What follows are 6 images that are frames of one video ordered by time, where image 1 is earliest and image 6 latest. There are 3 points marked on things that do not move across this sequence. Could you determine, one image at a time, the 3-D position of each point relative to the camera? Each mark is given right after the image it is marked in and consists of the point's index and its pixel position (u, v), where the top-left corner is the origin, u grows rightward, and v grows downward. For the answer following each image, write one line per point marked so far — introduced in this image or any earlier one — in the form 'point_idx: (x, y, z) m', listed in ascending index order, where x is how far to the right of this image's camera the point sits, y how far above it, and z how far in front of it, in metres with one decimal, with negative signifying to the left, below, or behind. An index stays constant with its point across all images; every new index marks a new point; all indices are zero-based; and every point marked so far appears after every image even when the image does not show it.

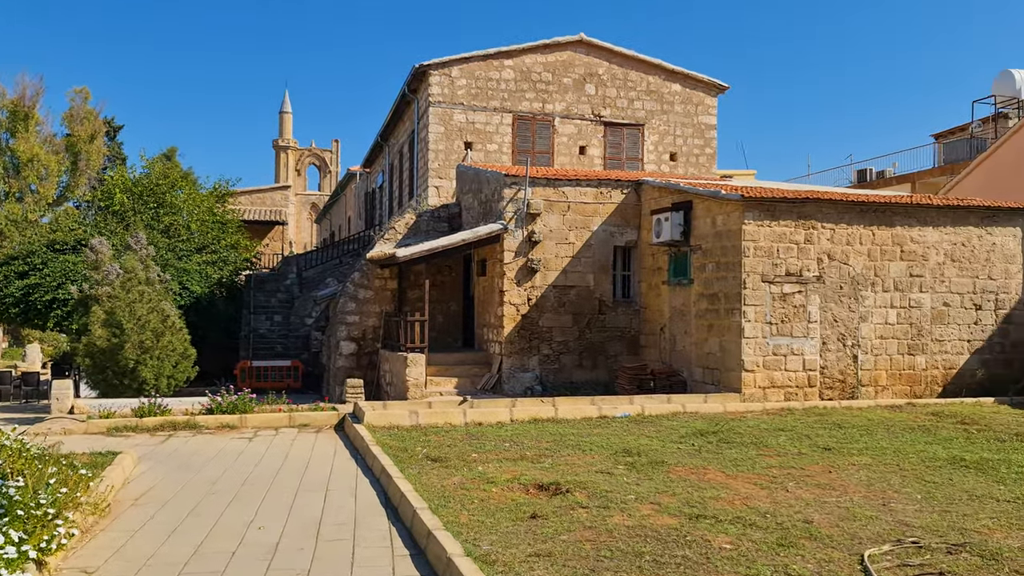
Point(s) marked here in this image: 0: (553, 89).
0: (+0.9, +4.4, +17.4) m
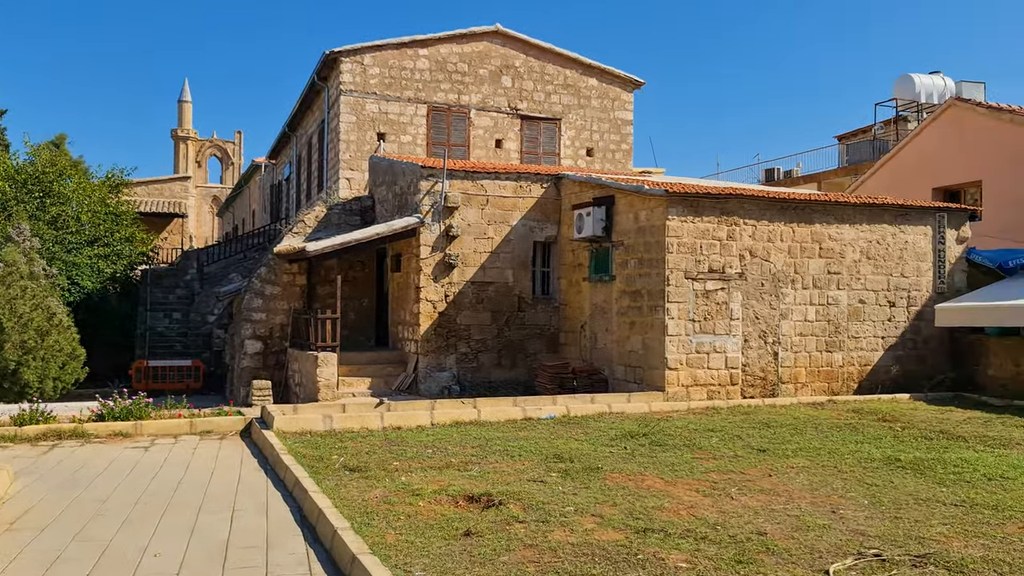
0: (-0.9, +4.5, +17.0) m
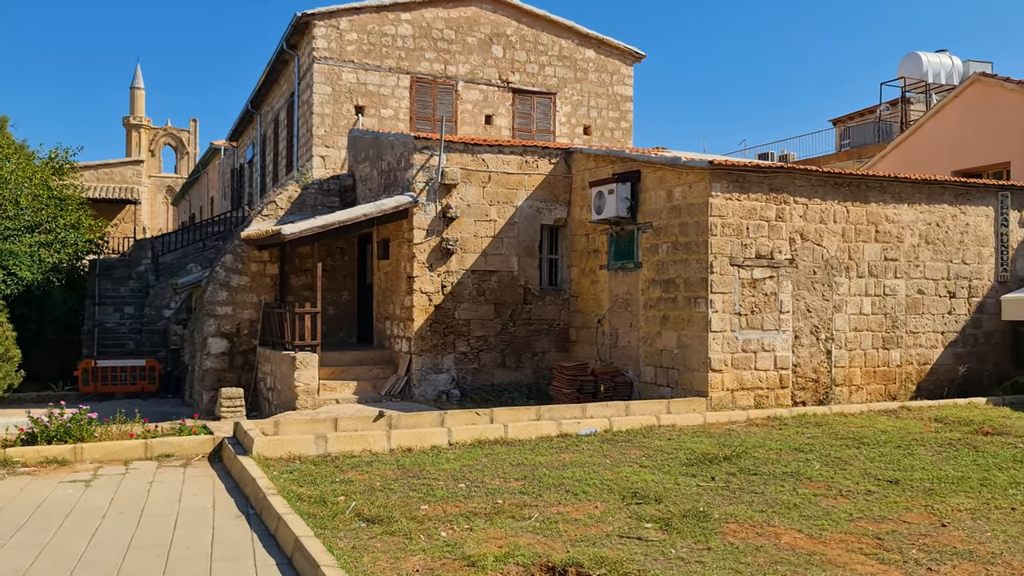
0: (-1.1, +4.7, +15.3) m
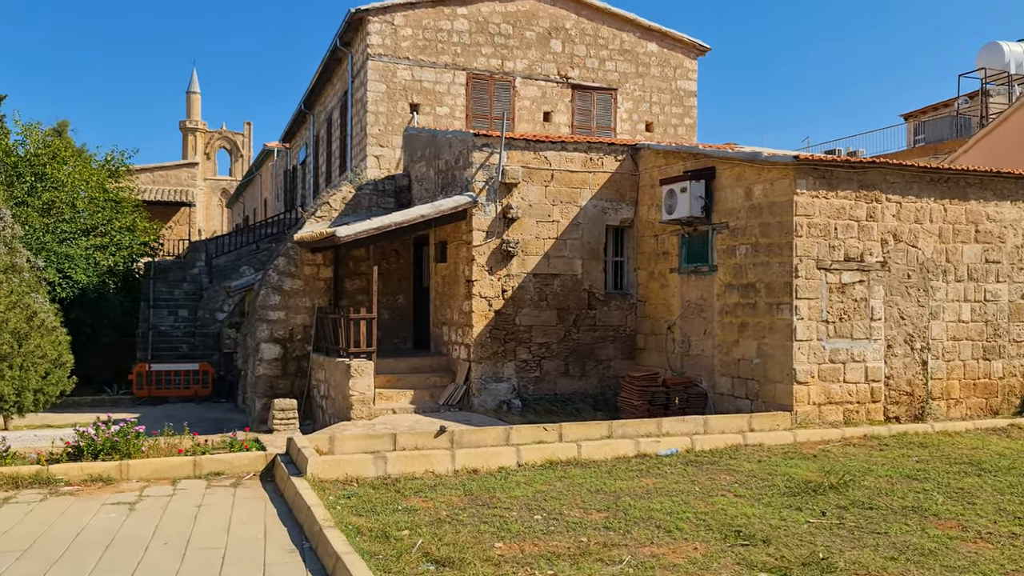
0: (0.0, +4.6, +14.8) m
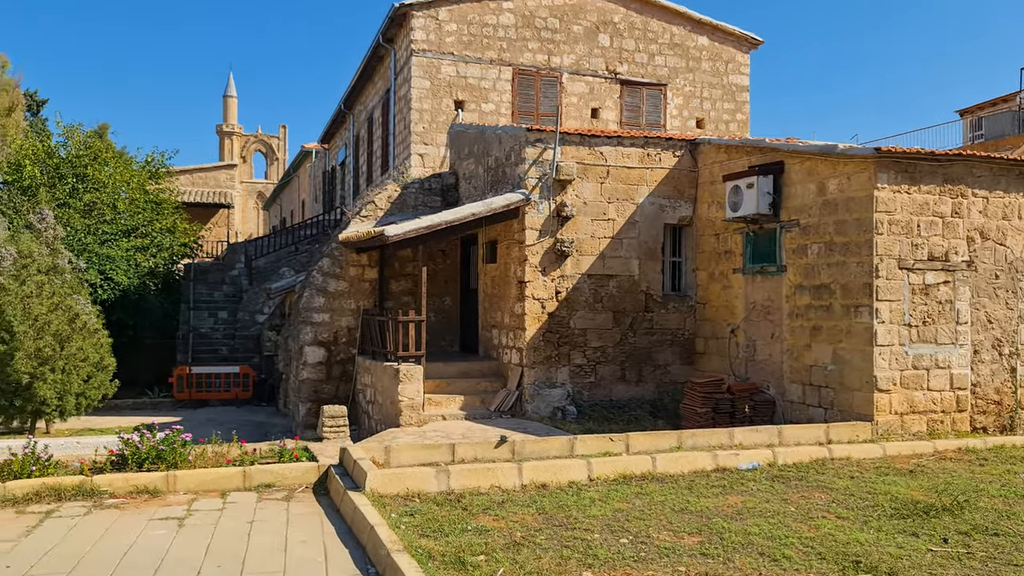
0: (+0.9, +4.6, +14.4) m
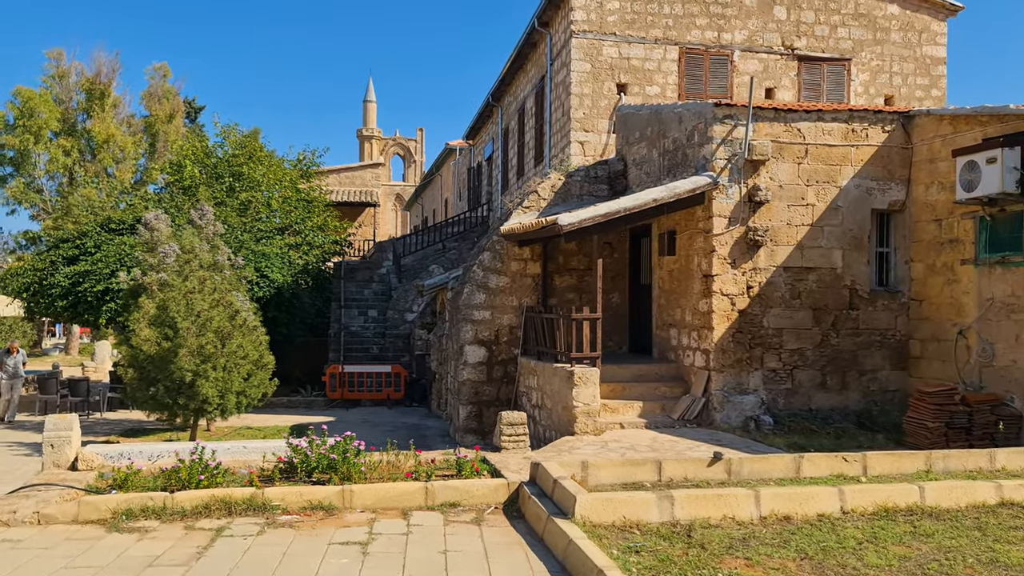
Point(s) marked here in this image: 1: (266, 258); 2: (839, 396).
0: (+3.7, +4.6, +13.2) m
1: (-5.0, +0.6, +16.2) m
2: (+3.7, -1.2, +8.9) m
